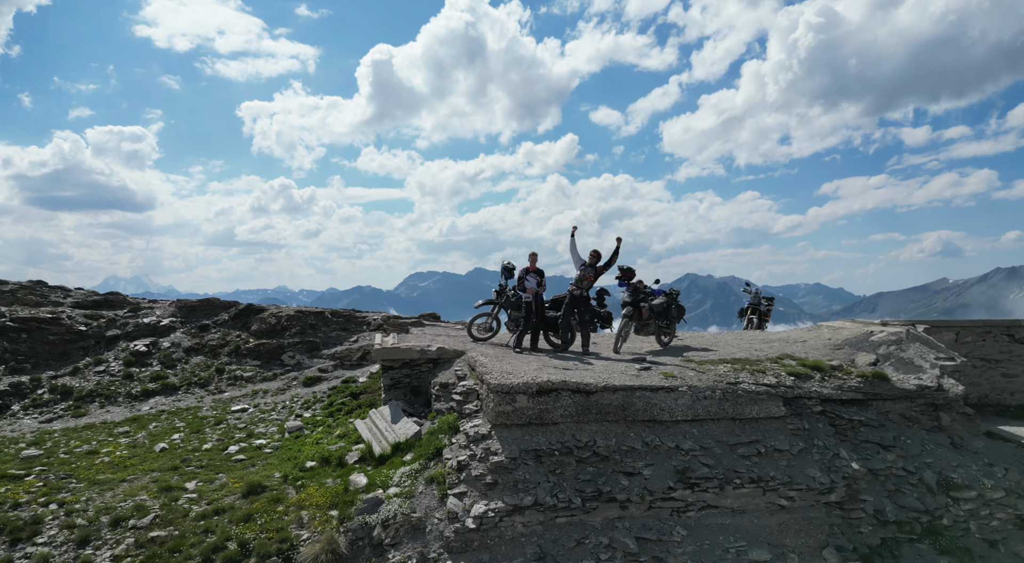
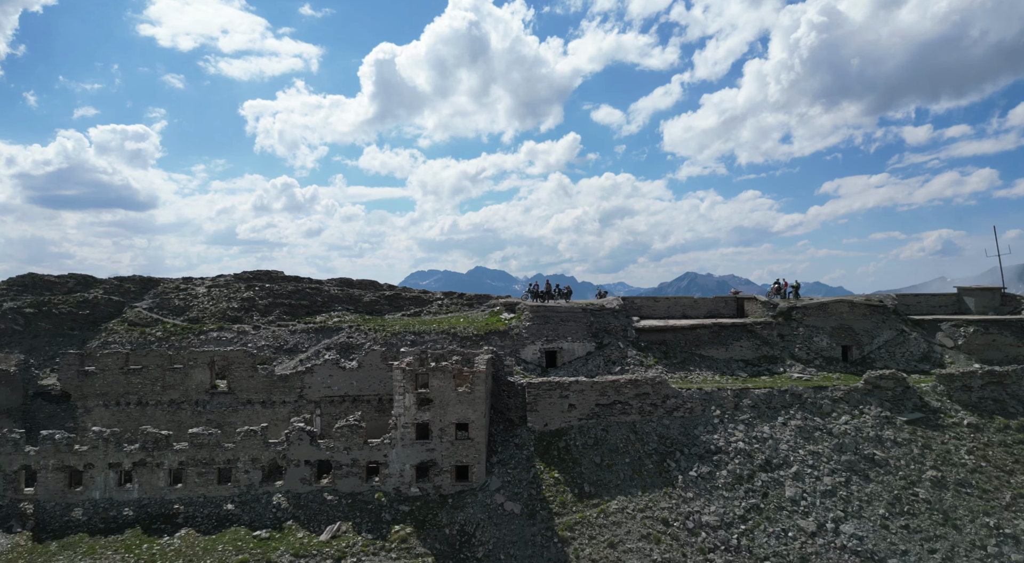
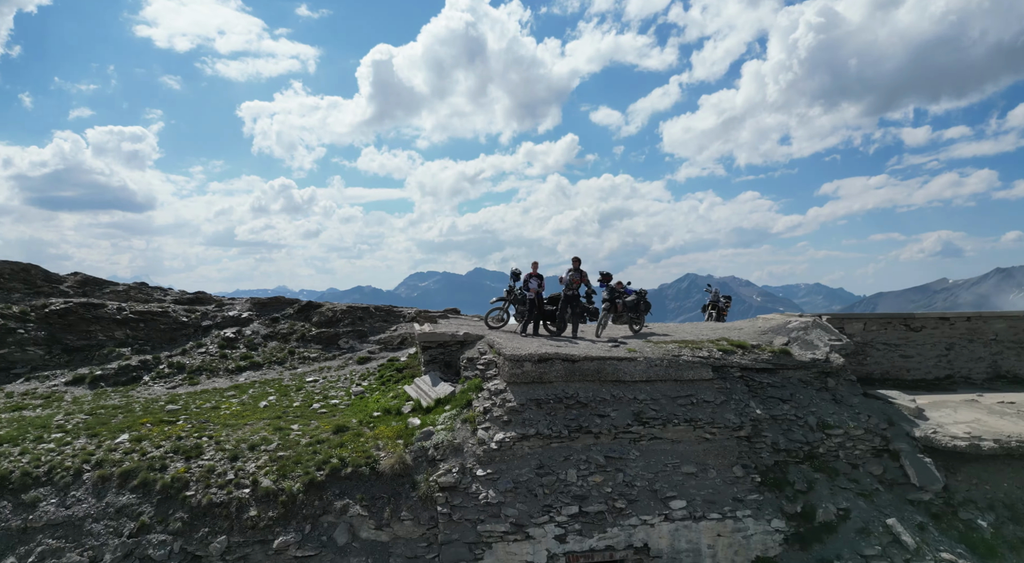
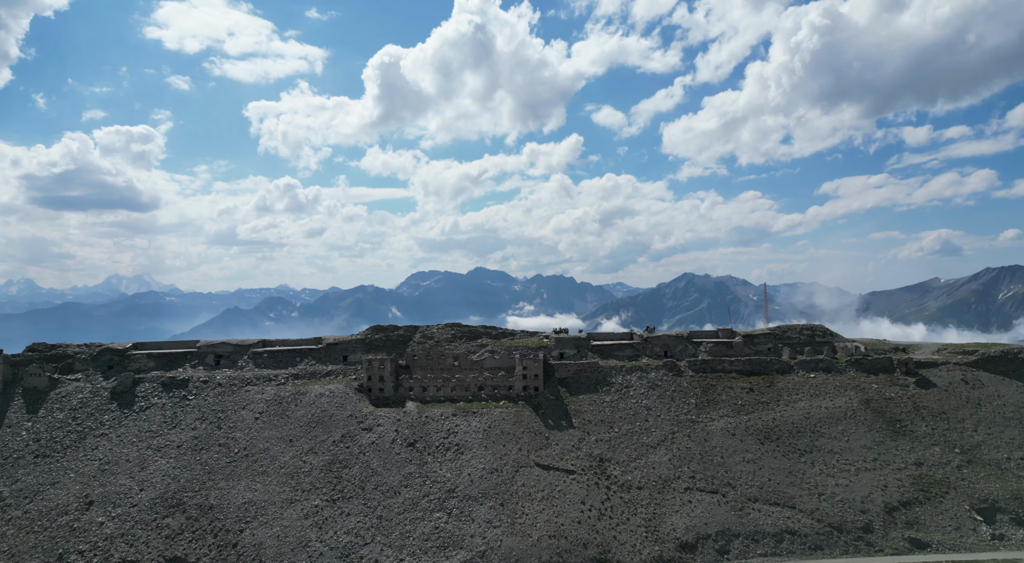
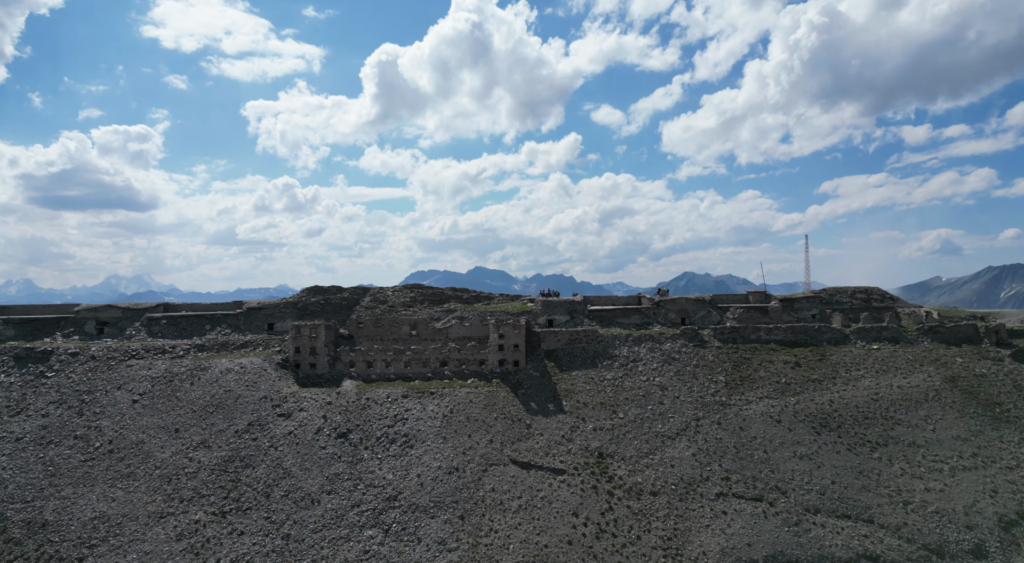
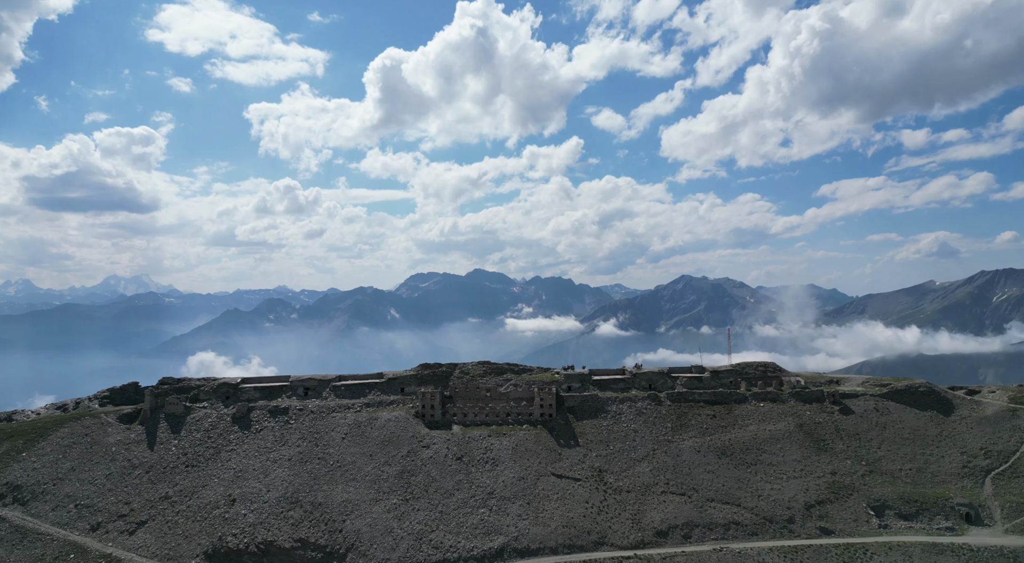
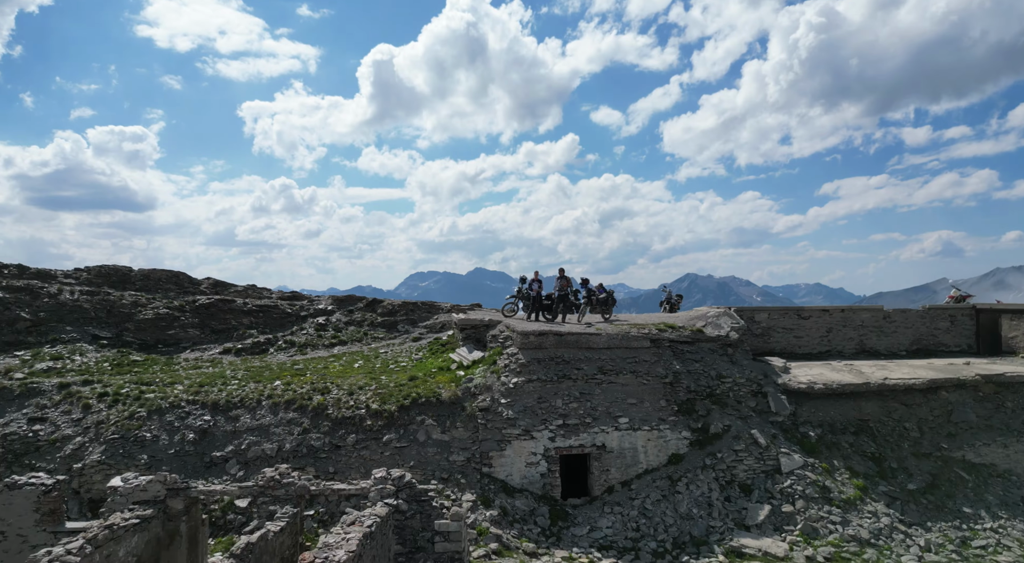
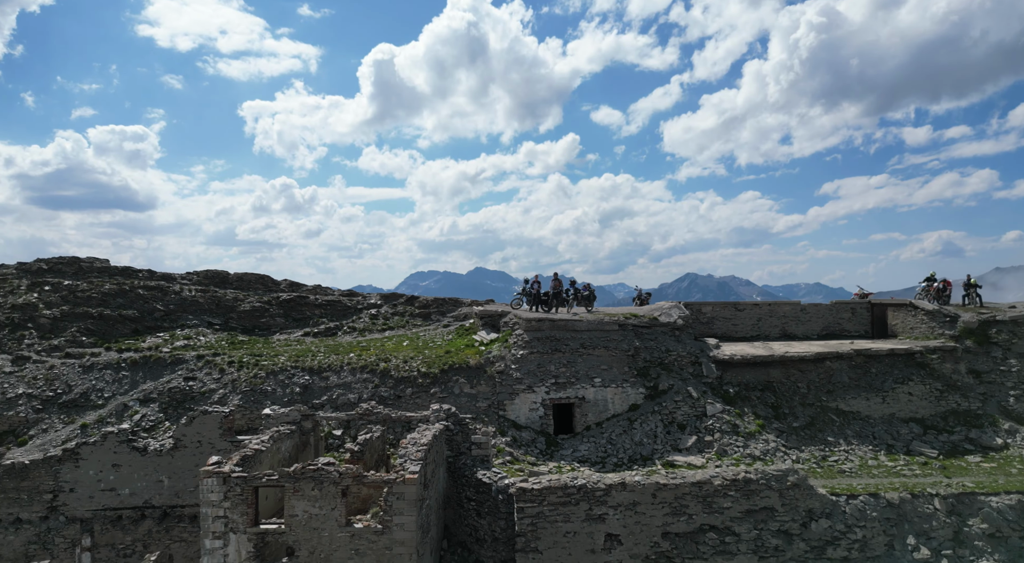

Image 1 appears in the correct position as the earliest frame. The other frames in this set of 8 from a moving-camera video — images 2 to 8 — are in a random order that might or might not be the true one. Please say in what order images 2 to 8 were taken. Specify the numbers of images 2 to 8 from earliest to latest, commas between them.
3, 7, 8, 2, 5, 4, 6
